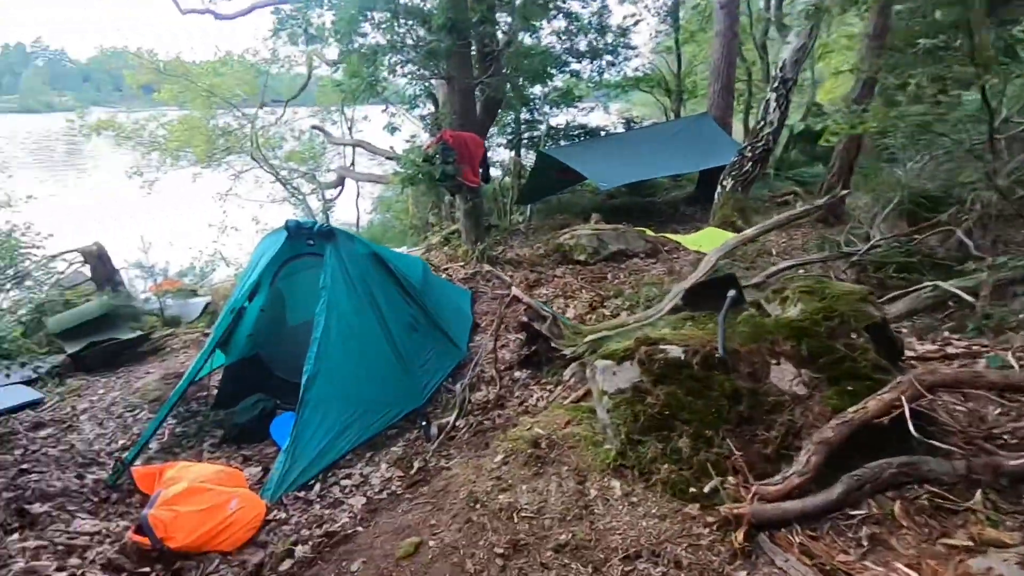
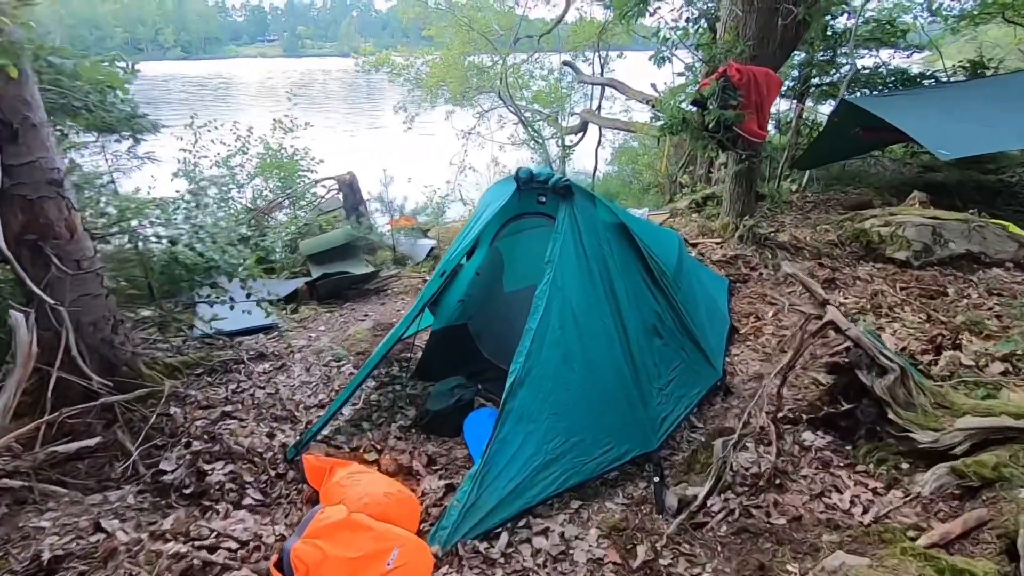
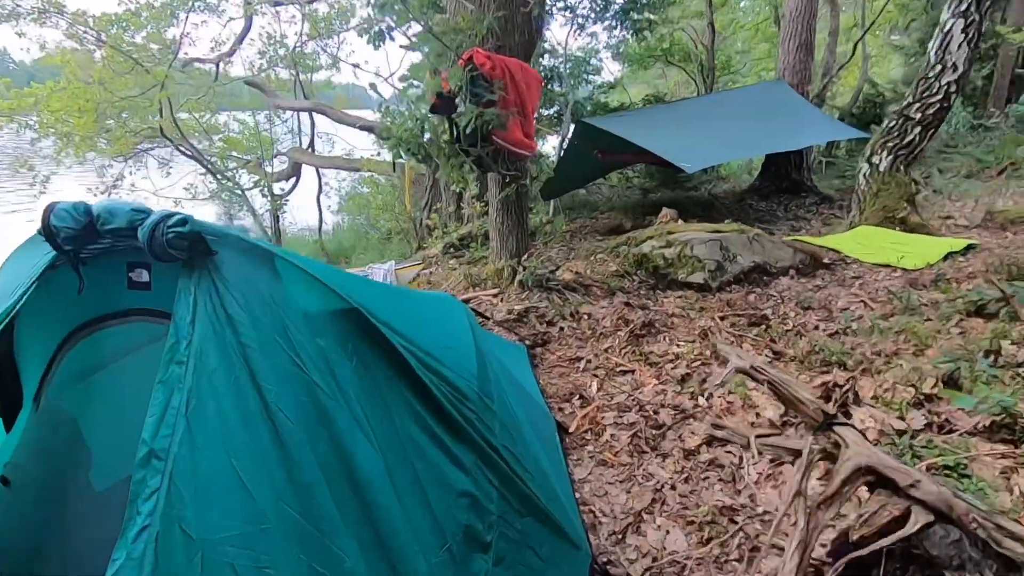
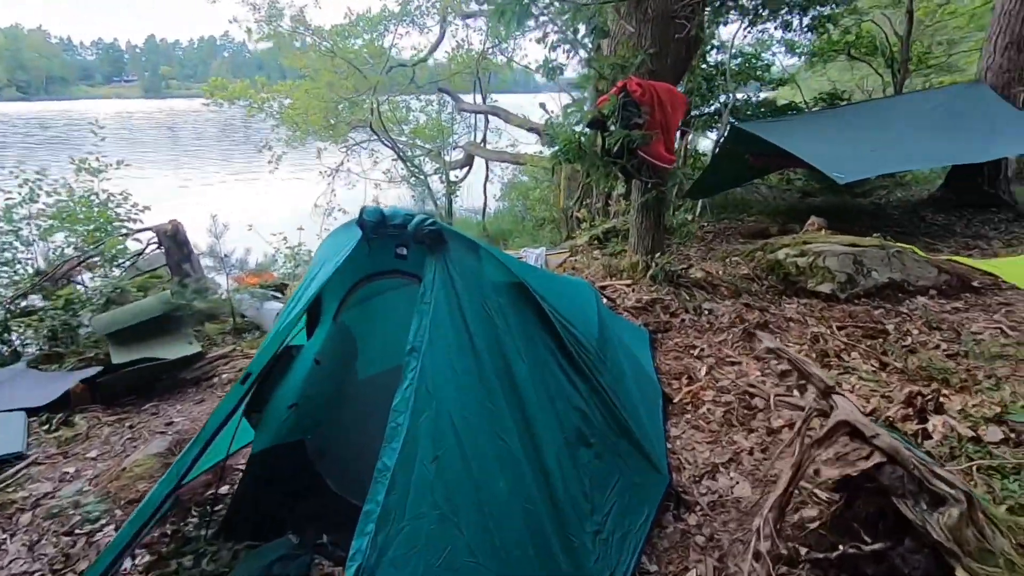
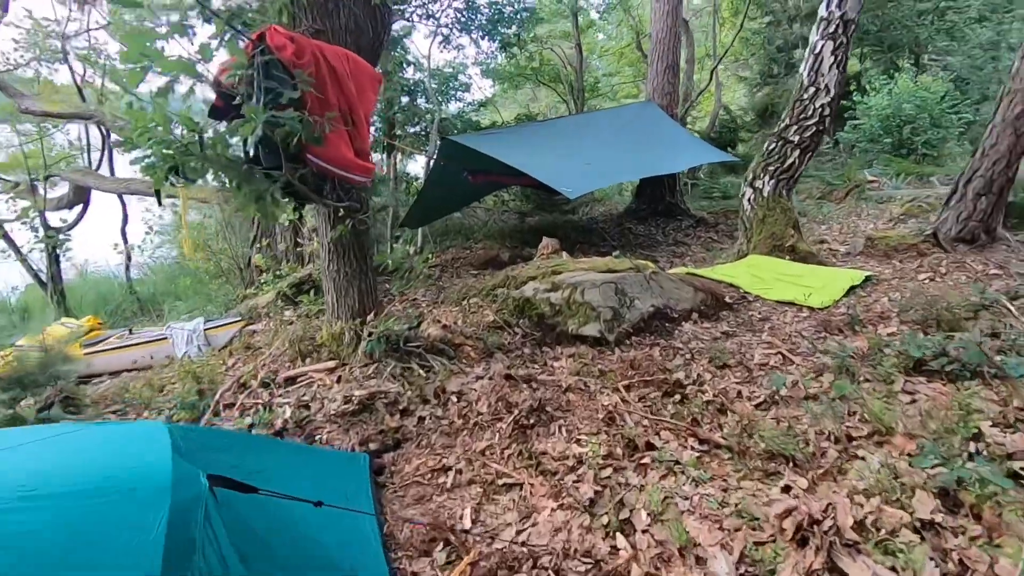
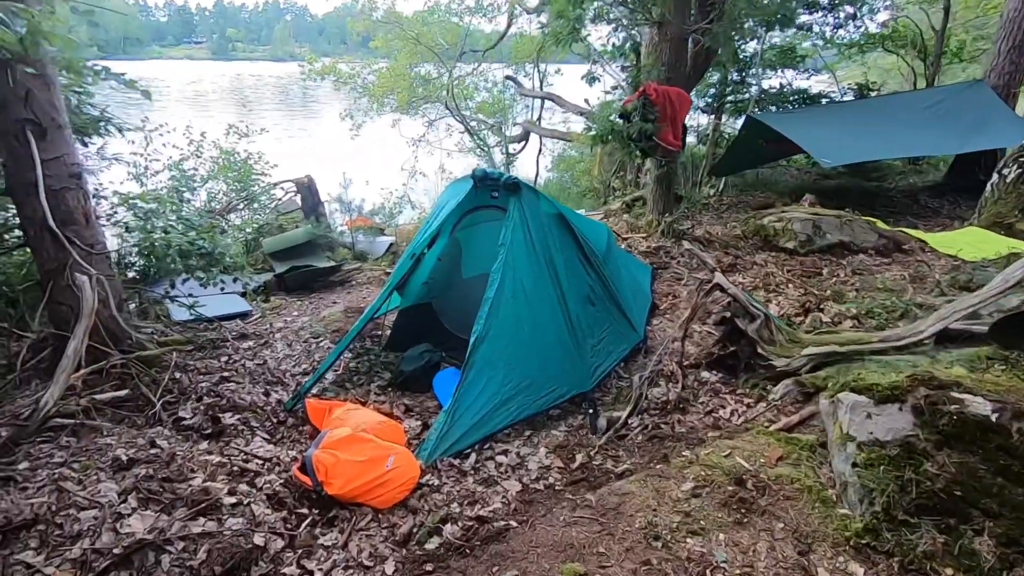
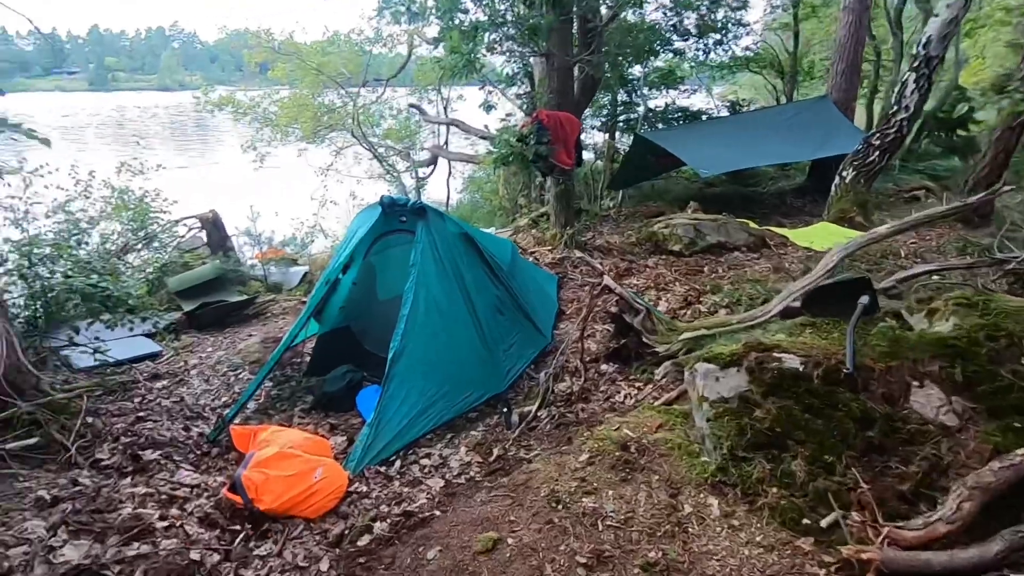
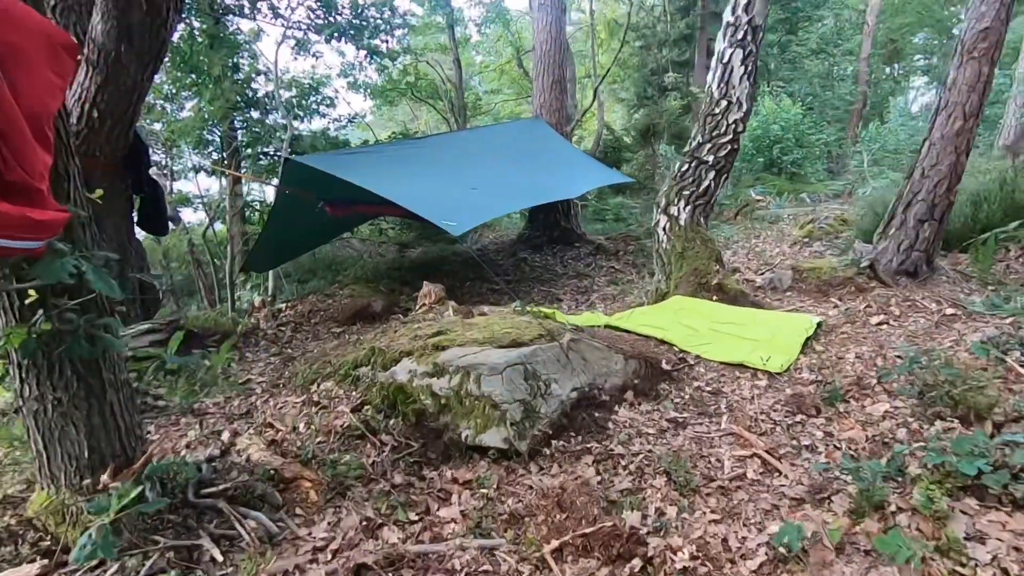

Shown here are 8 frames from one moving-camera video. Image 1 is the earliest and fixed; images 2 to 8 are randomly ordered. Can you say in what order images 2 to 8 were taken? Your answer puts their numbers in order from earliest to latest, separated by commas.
7, 6, 2, 4, 3, 5, 8
